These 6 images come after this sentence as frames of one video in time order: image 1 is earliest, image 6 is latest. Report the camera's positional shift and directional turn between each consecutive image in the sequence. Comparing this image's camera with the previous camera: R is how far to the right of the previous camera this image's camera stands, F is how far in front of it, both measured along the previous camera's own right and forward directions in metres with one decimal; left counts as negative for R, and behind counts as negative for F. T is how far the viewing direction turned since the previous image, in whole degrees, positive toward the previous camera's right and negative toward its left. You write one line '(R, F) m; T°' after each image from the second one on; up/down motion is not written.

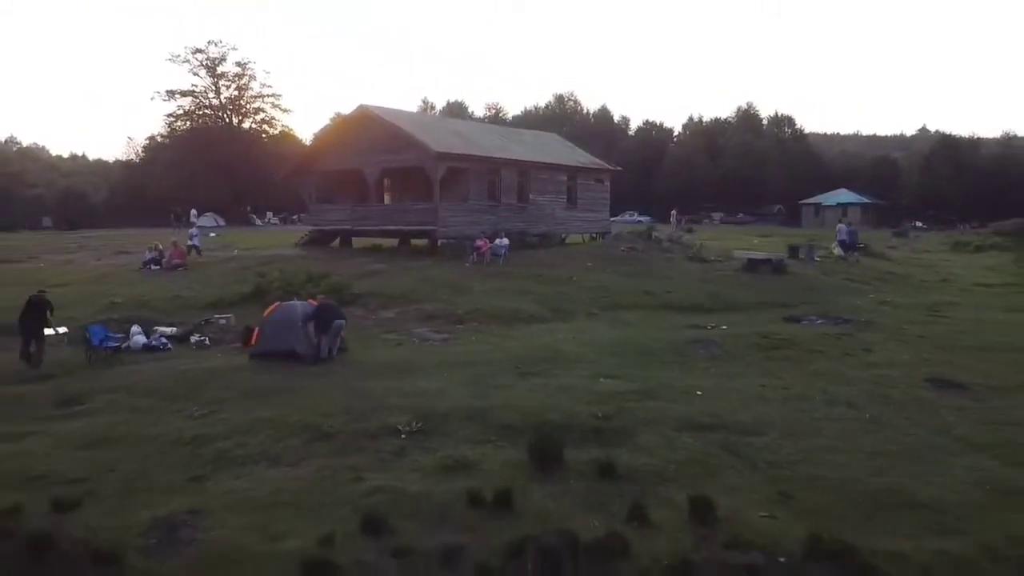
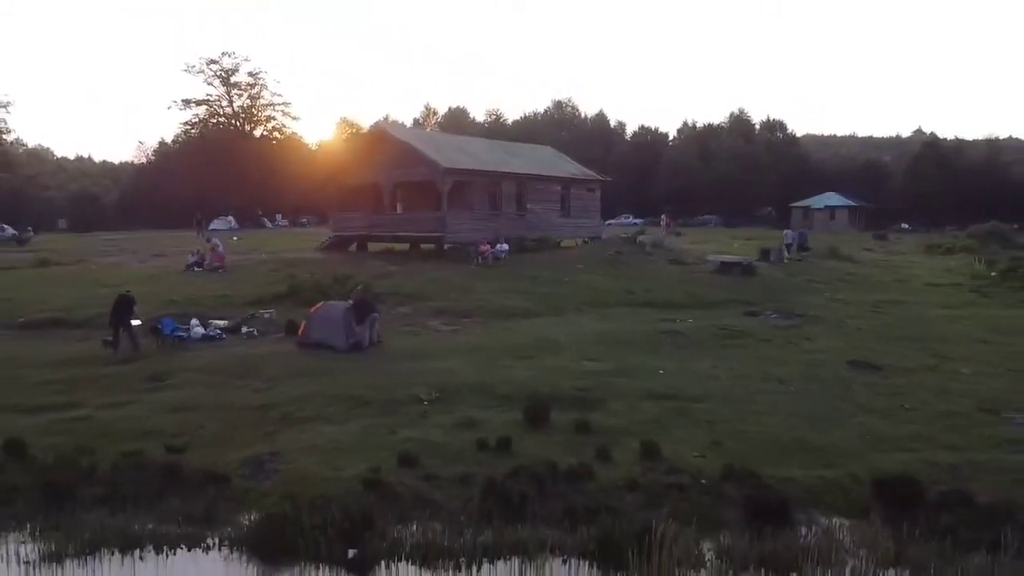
(+0.1, -2.9) m; 0°
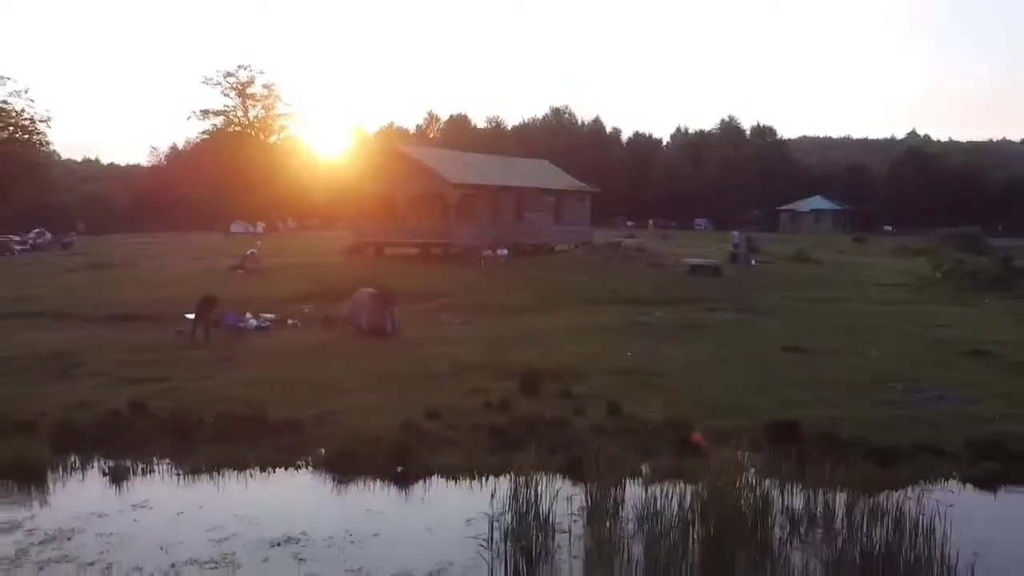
(+0.1, -3.8) m; 0°
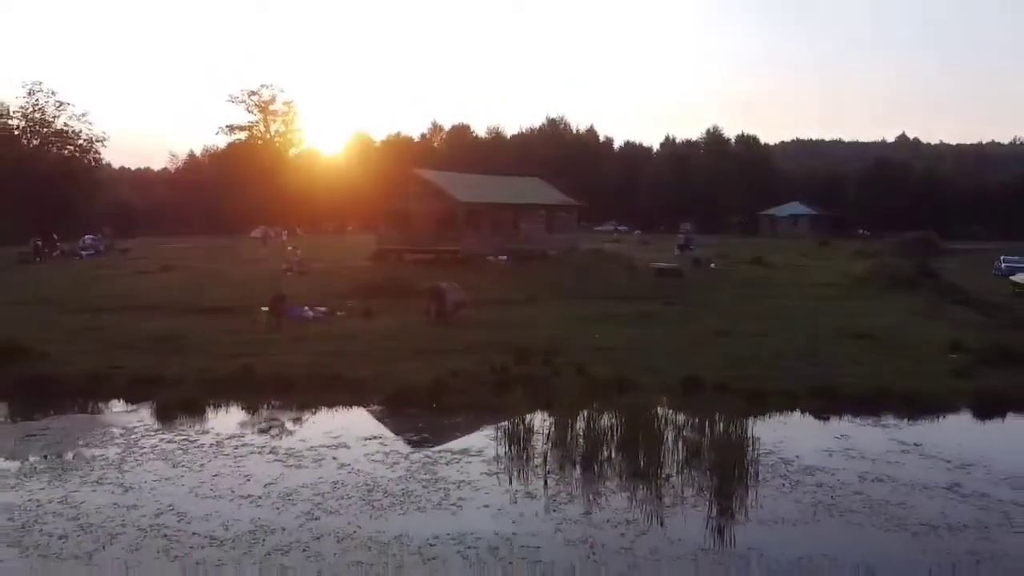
(+0.1, -6.4) m; 0°
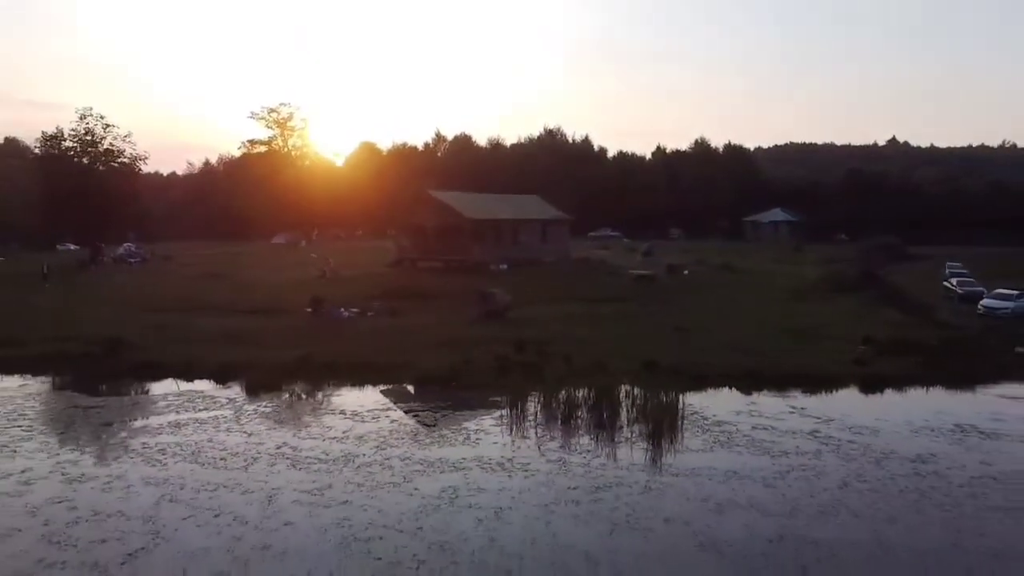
(0.0, -6.0) m; 0°
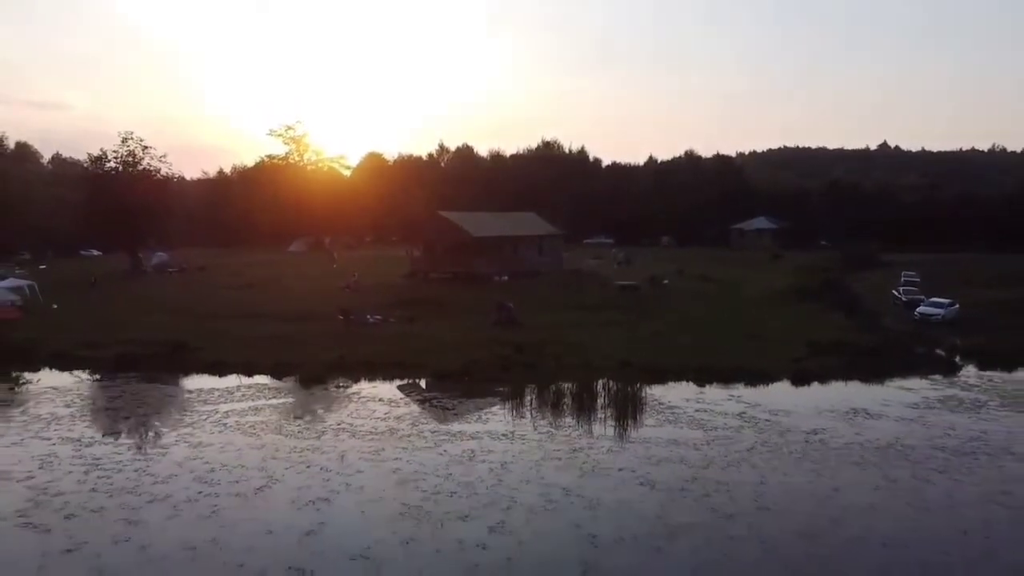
(-0.1, -6.0) m; 0°
